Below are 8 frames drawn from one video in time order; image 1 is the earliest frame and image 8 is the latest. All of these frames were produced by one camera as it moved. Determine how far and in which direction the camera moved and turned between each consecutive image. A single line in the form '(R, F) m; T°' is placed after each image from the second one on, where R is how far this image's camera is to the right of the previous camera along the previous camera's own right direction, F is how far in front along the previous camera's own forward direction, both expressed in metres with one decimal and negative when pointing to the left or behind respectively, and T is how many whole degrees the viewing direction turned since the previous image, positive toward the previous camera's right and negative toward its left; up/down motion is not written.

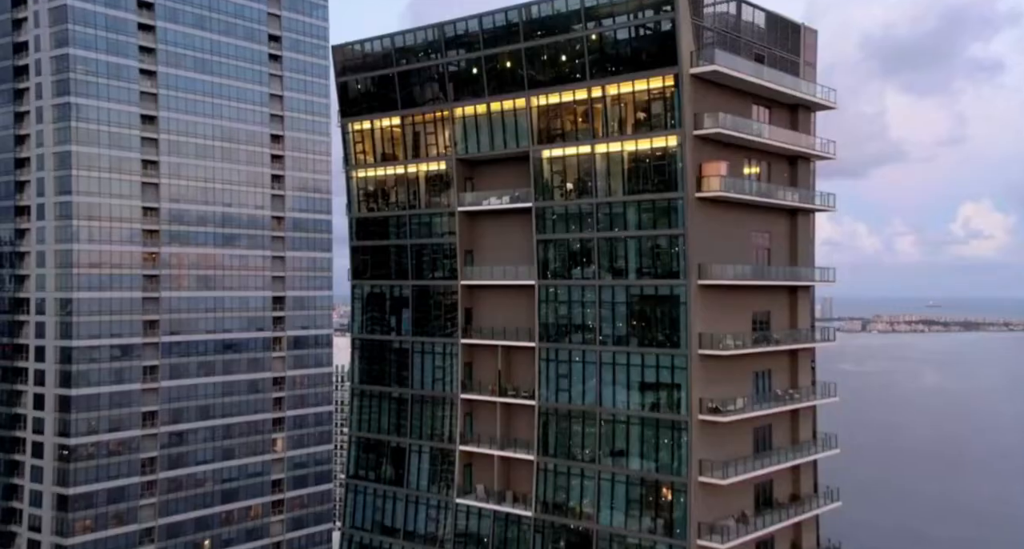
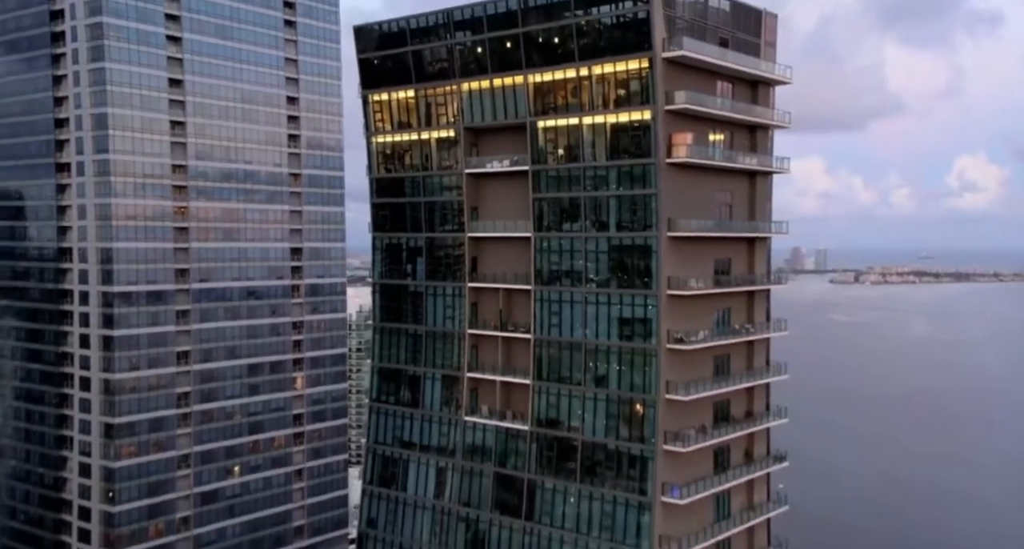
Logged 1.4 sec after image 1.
(0.0, -6.6) m; 0°
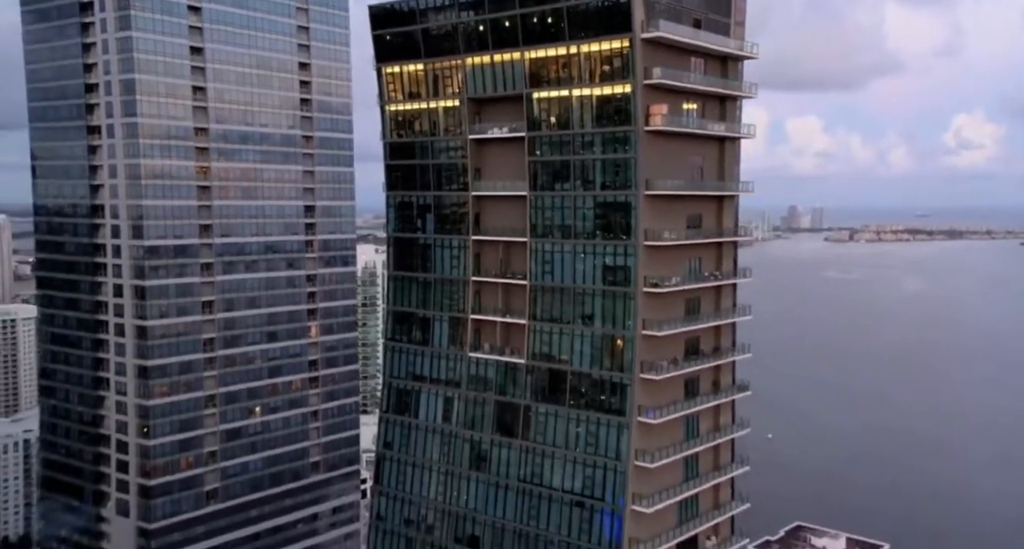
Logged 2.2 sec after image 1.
(+0.1, -6.3) m; 0°
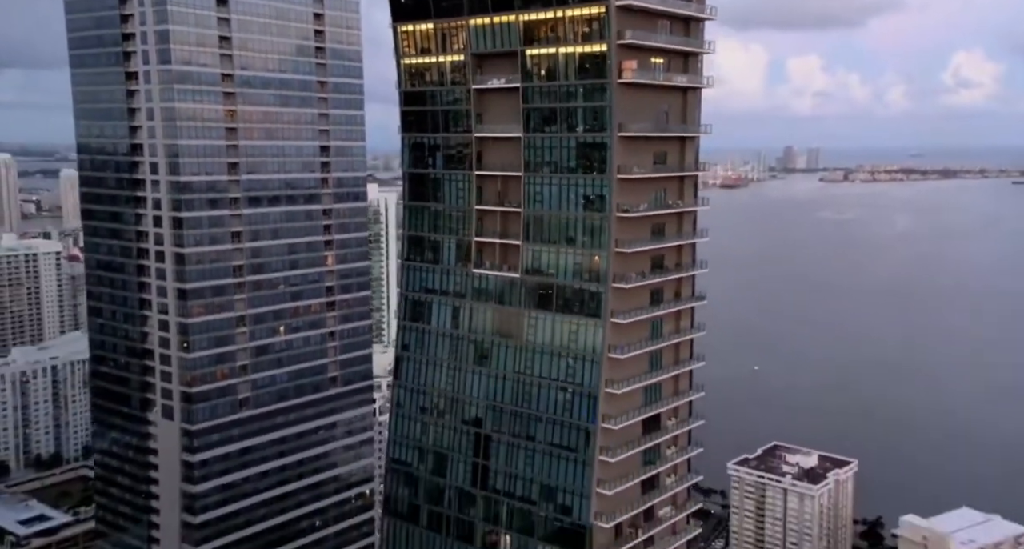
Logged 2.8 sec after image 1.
(0.0, -10.1) m; 0°
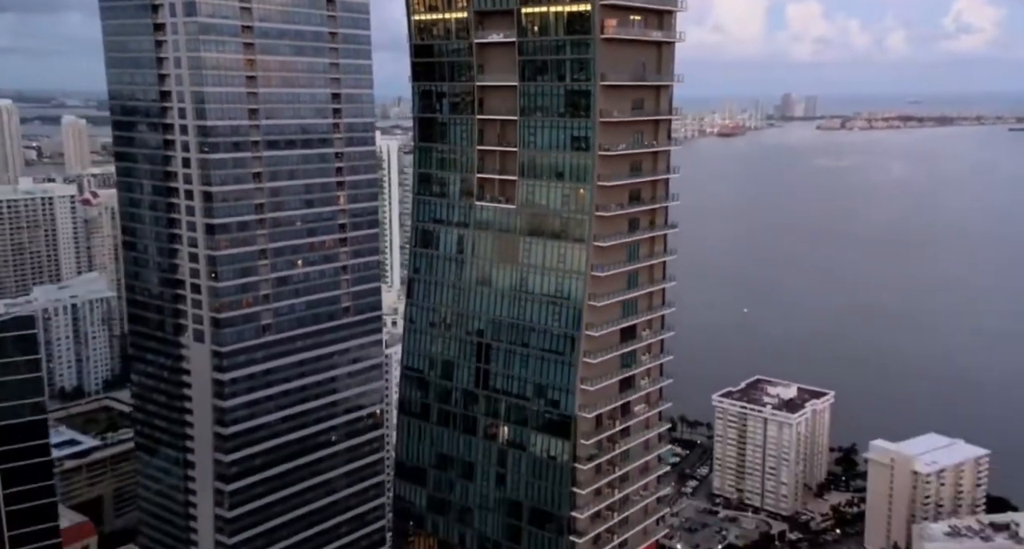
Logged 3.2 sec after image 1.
(0.0, -9.3) m; 0°
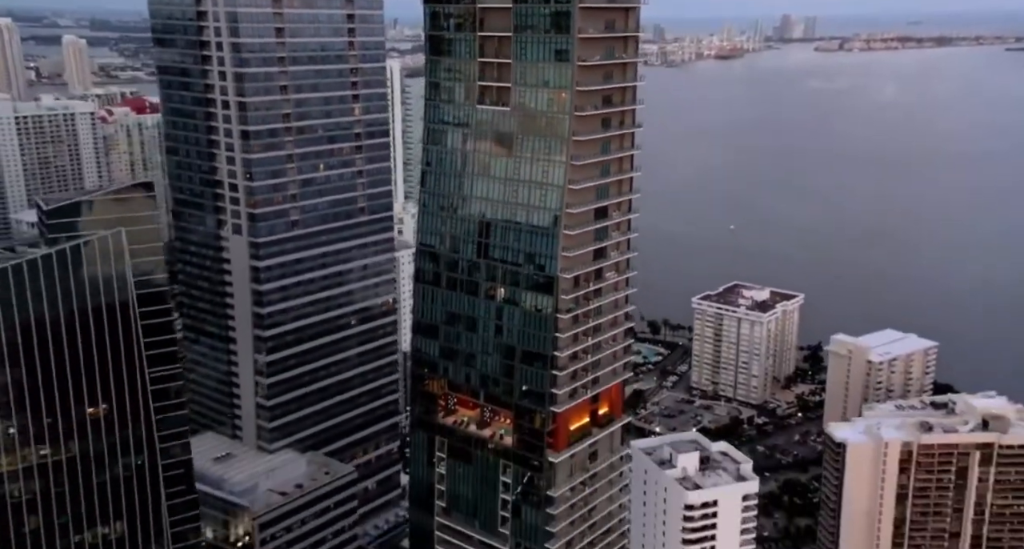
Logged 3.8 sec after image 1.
(0.0, -15.4) m; 0°
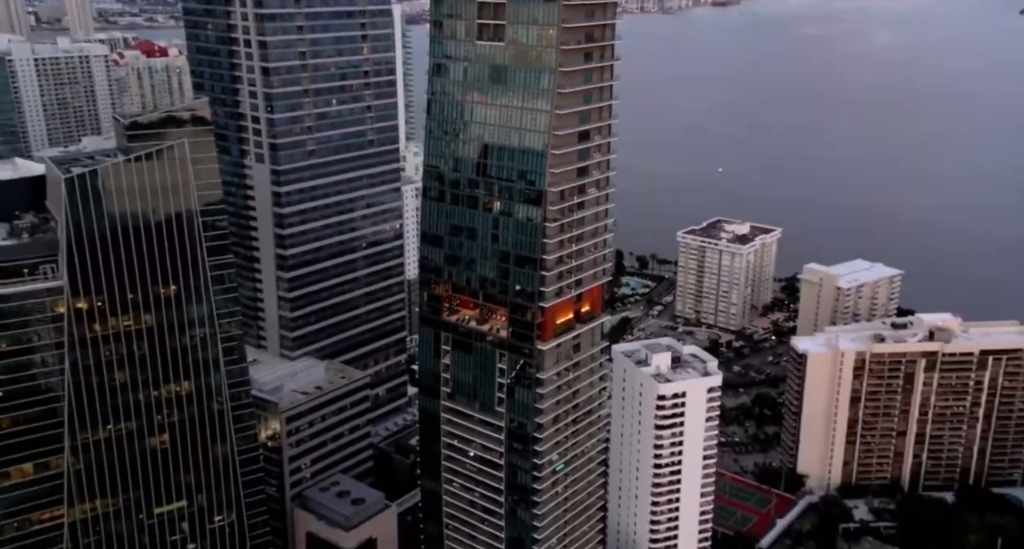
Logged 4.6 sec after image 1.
(+0.1, -13.0) m; 0°
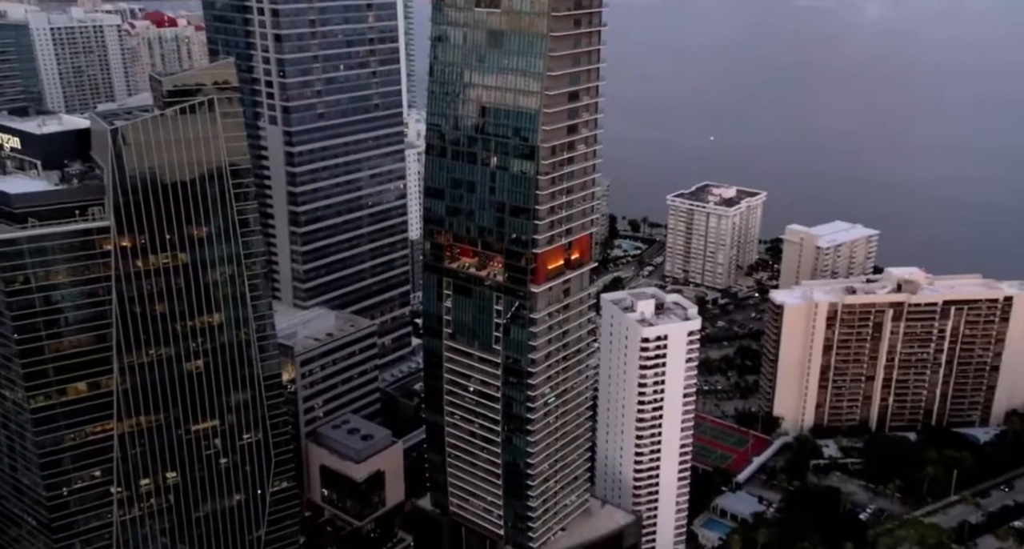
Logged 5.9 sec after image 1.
(+0.1, -9.3) m; 0°
